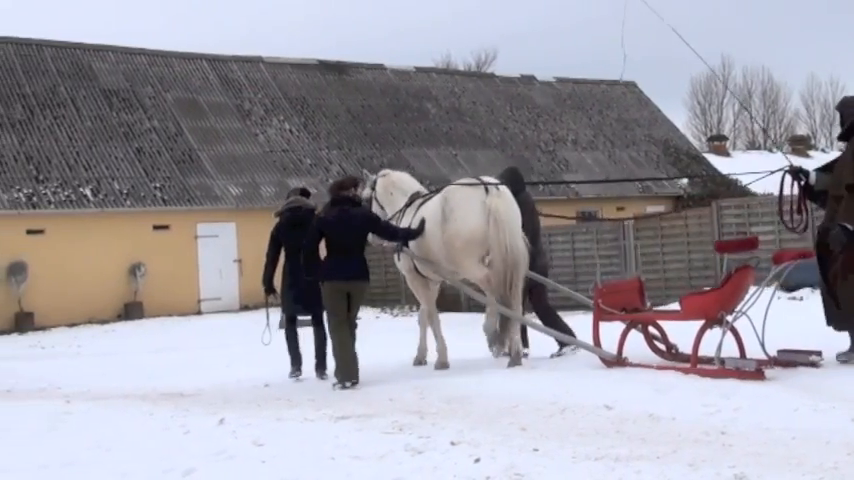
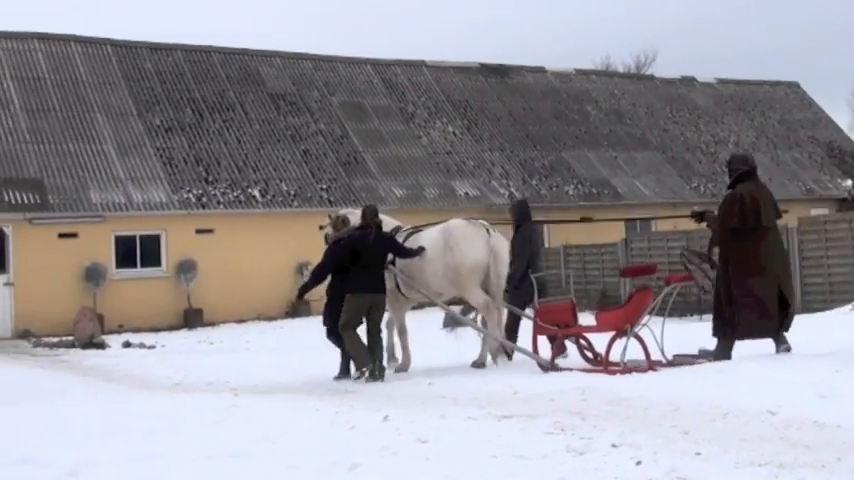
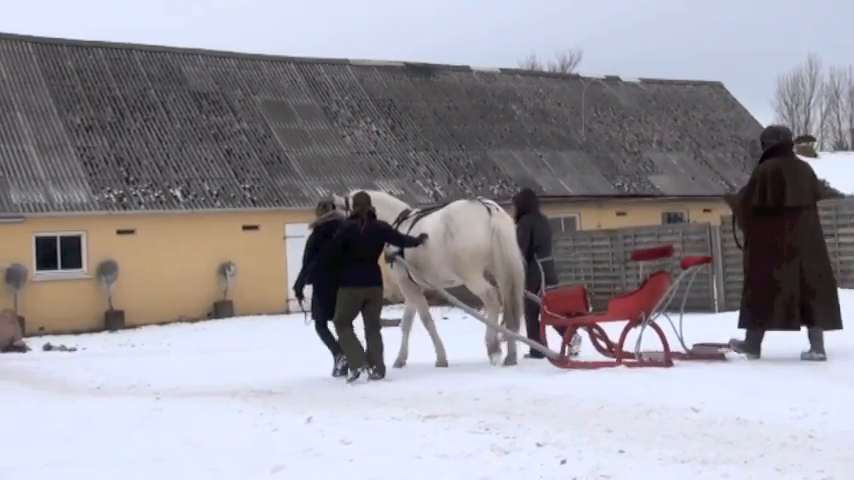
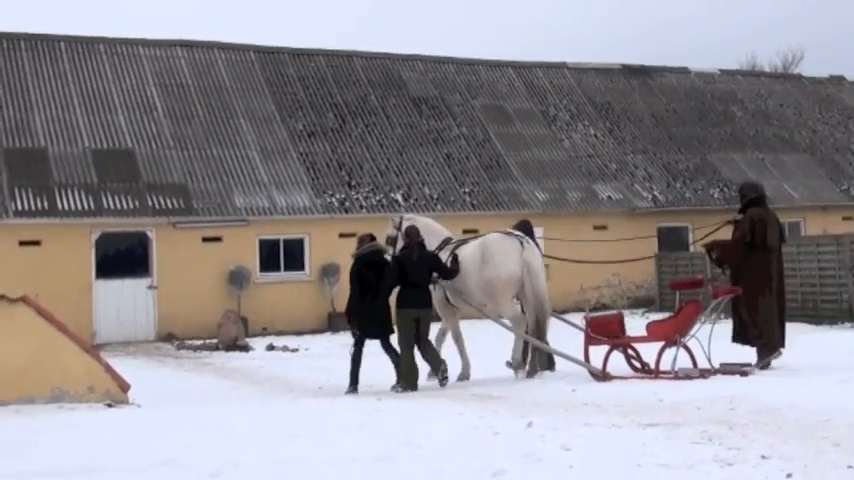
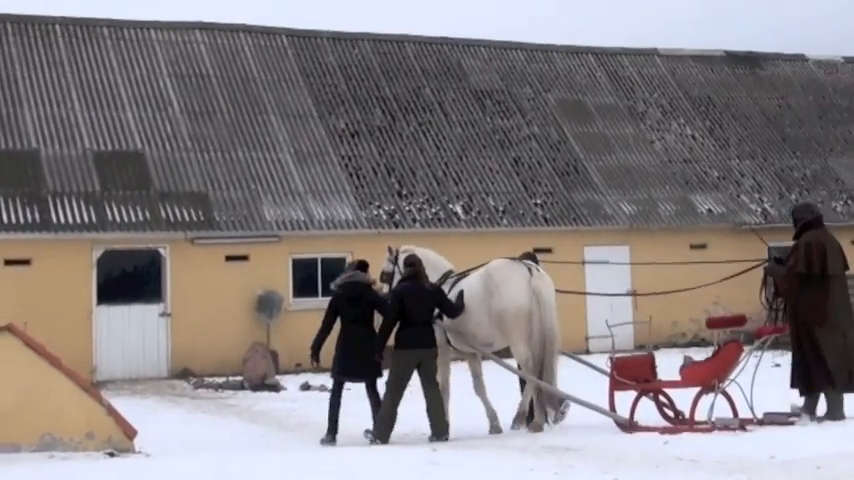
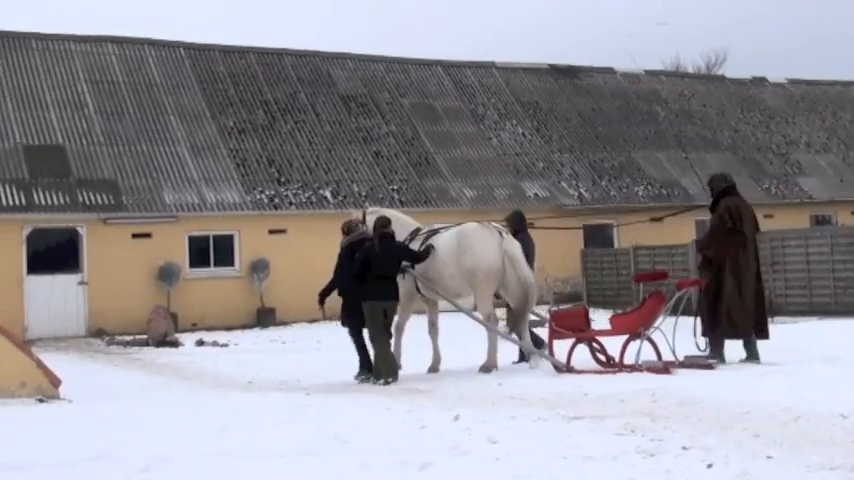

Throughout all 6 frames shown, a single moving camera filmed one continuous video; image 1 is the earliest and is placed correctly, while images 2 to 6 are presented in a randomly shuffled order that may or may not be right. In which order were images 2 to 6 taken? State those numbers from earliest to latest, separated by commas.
3, 2, 6, 4, 5
